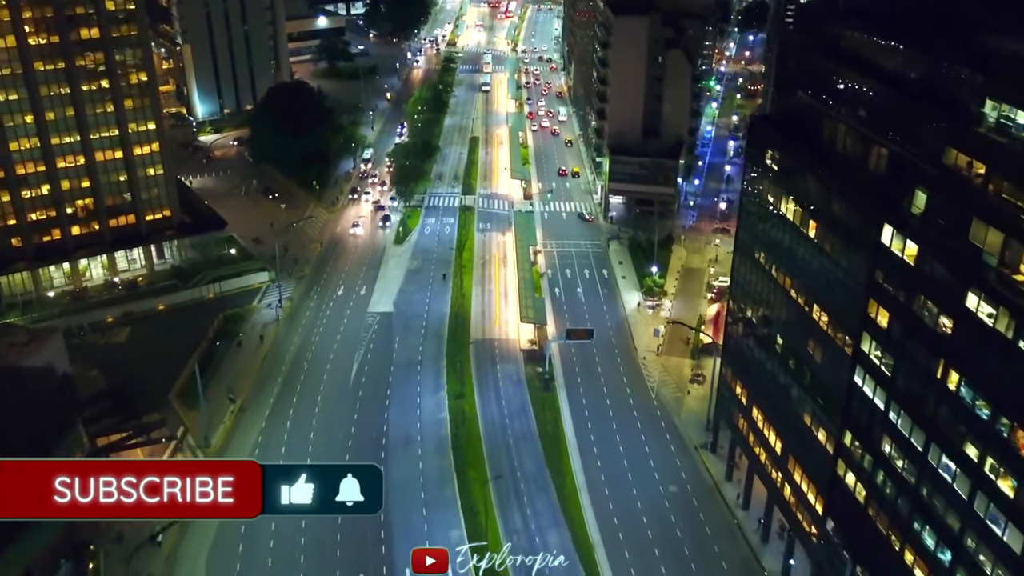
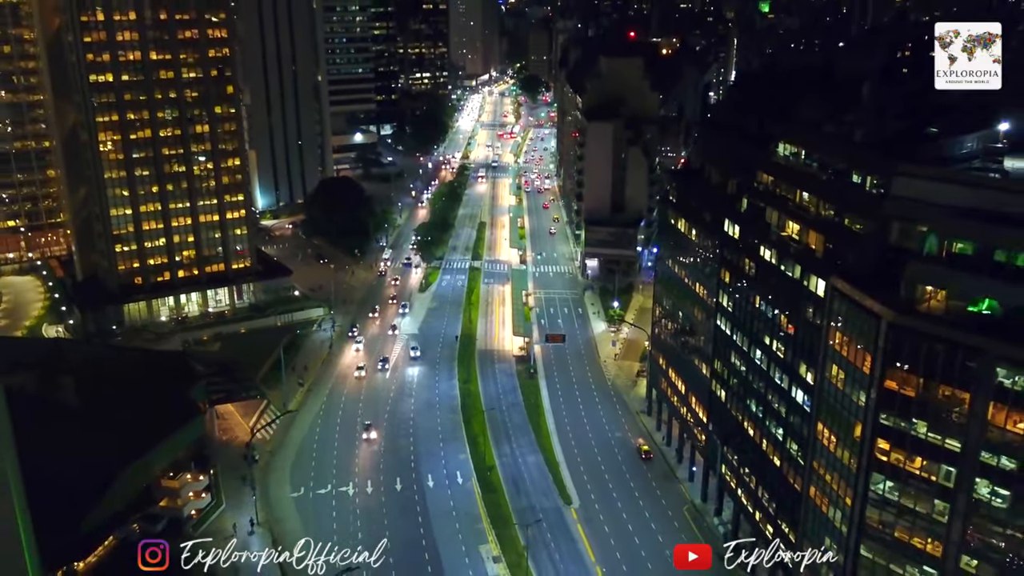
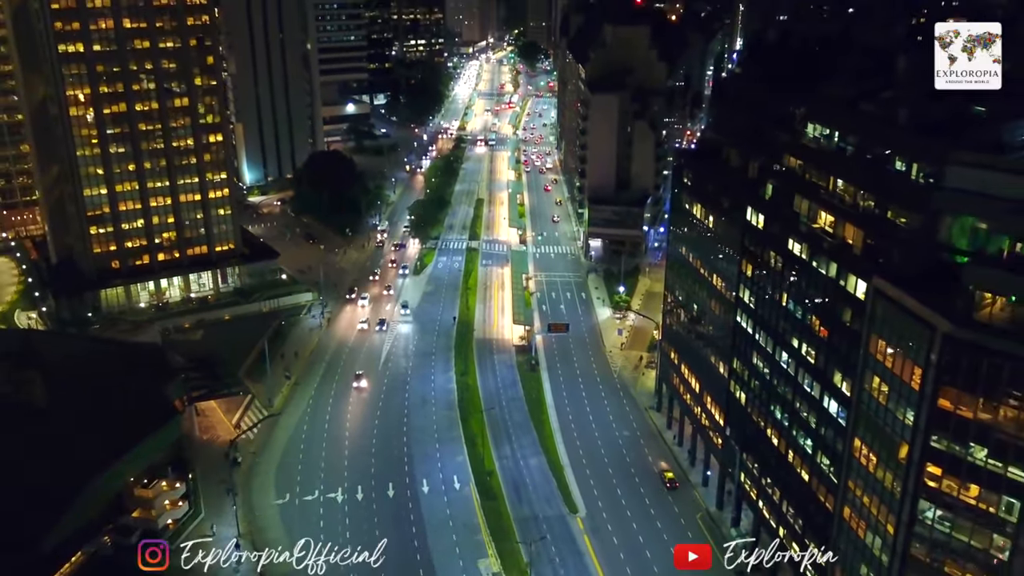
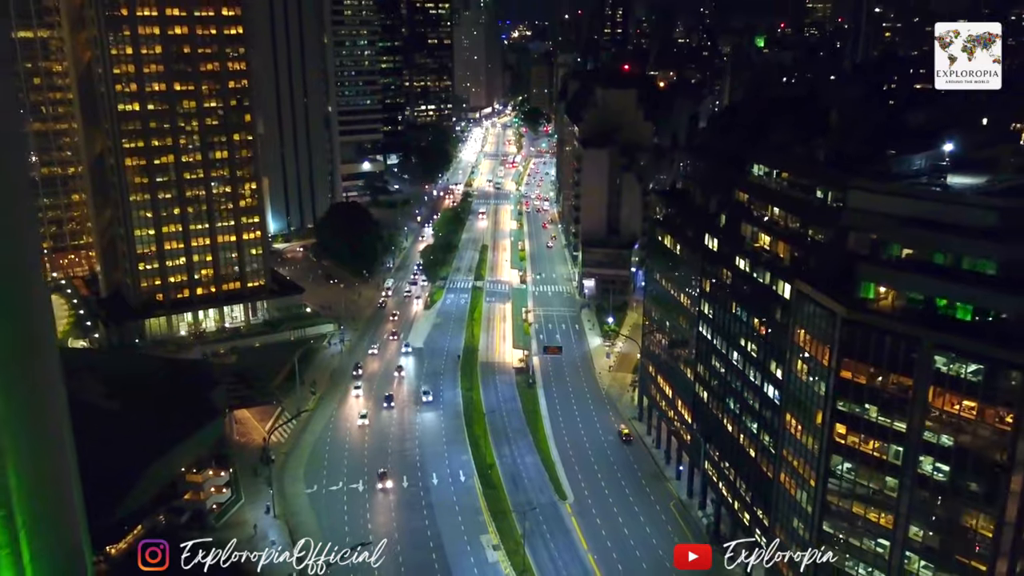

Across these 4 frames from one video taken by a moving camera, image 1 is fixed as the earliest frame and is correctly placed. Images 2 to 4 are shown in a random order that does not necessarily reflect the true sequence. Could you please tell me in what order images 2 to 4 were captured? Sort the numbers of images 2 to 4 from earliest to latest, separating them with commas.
3, 2, 4
